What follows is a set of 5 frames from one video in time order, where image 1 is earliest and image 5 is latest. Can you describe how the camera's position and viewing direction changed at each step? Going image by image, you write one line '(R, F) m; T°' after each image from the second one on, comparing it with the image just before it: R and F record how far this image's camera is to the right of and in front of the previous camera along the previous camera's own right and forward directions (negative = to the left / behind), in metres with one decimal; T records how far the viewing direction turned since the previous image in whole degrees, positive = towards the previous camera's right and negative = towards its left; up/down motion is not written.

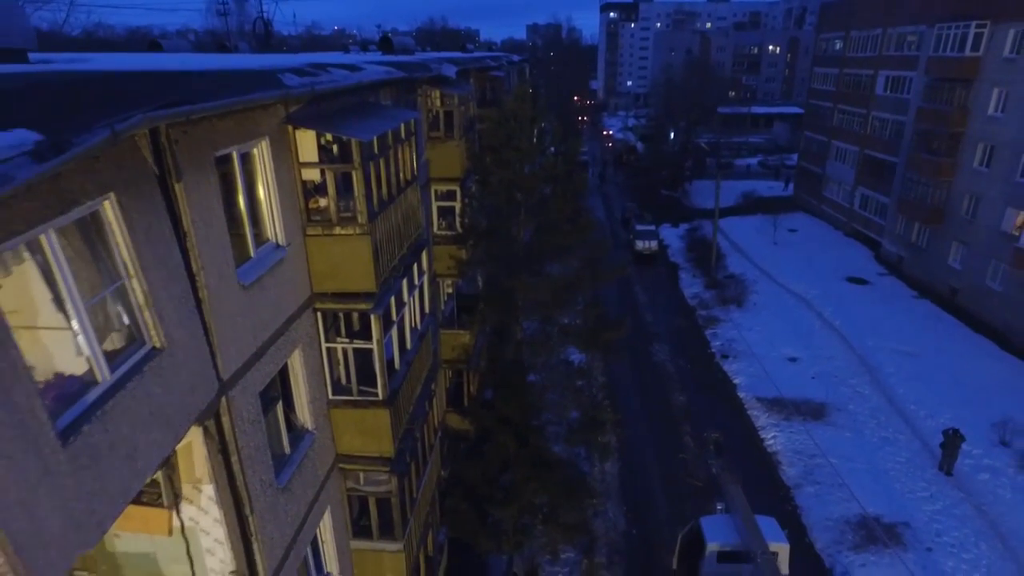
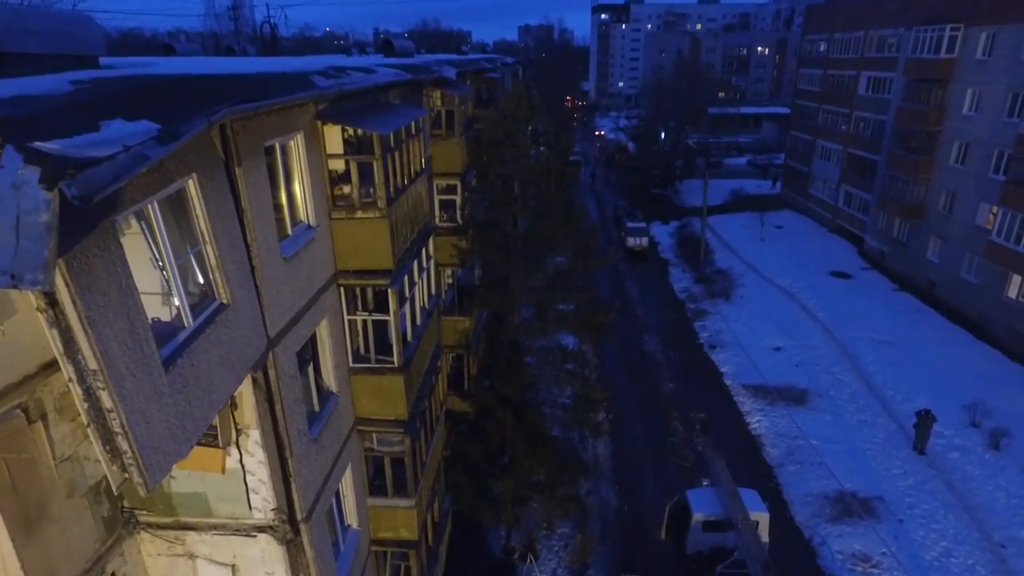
(-0.1, -0.7) m; +1°
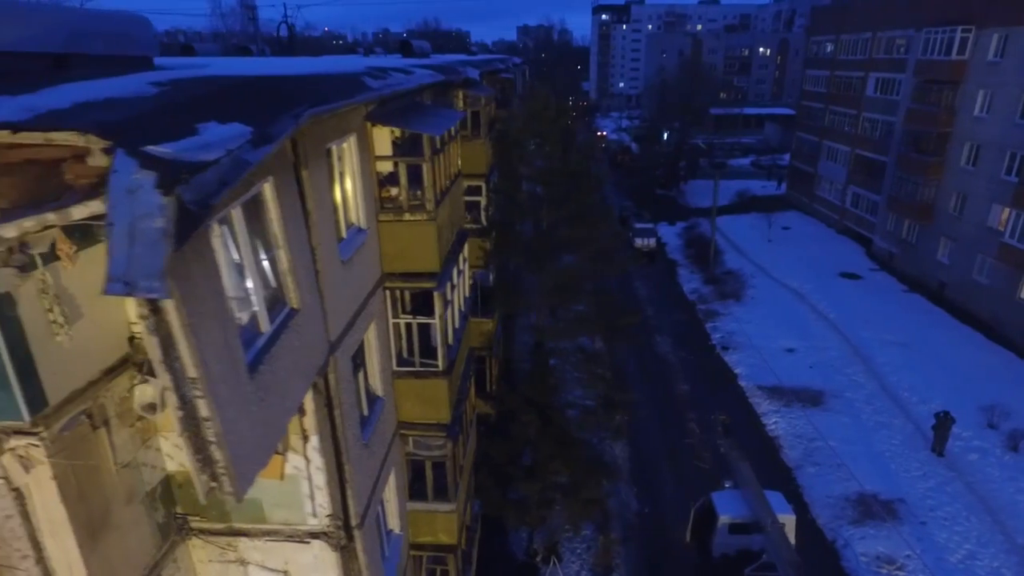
(-0.5, 0.0) m; 0°
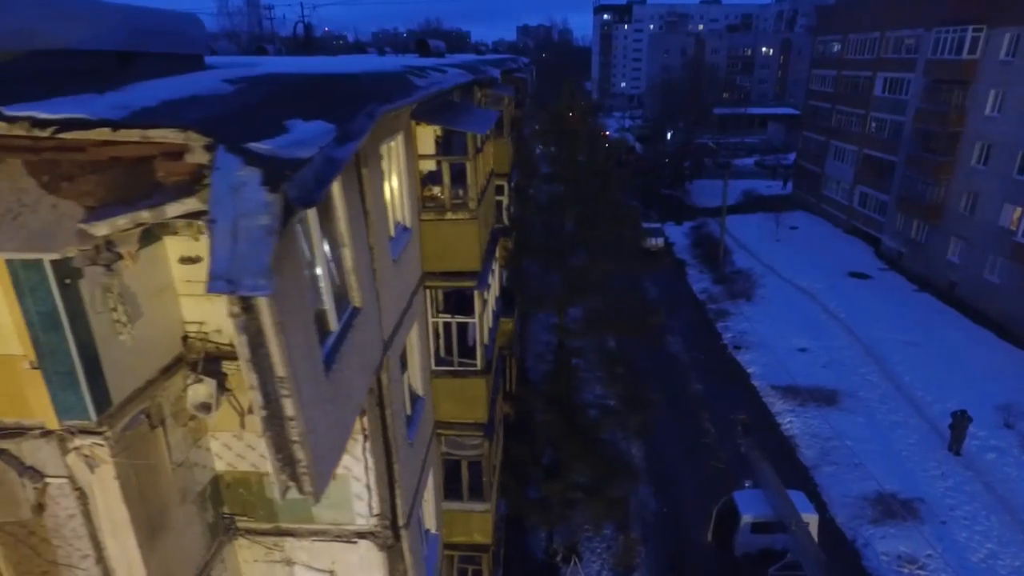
(-0.4, 0.0) m; 0°
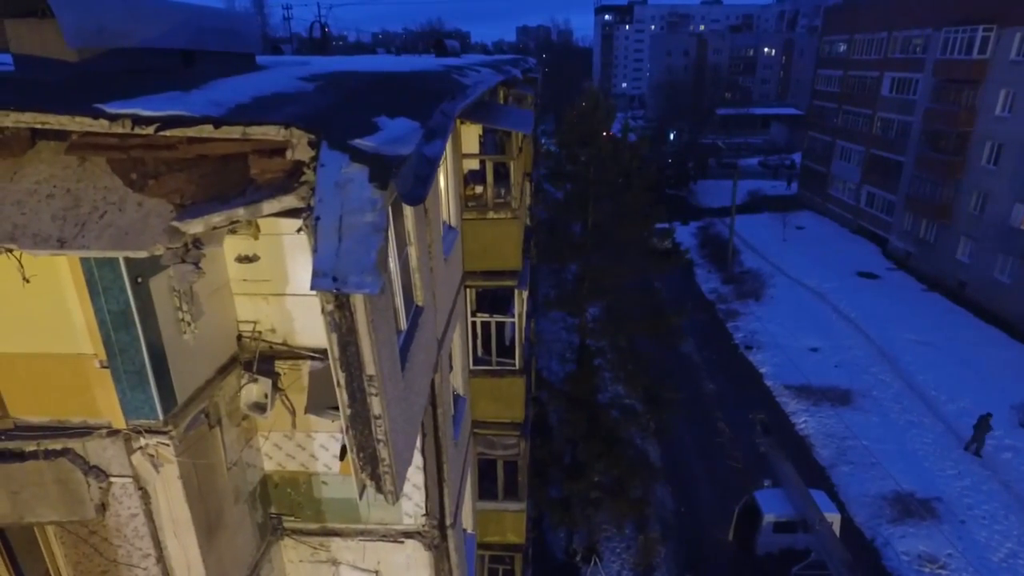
(-0.4, 0.0) m; 0°
